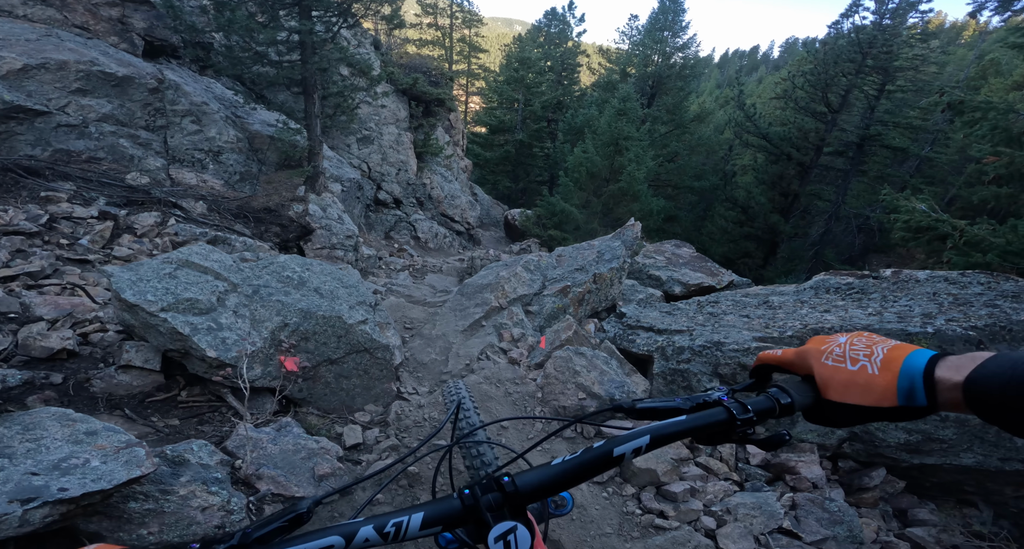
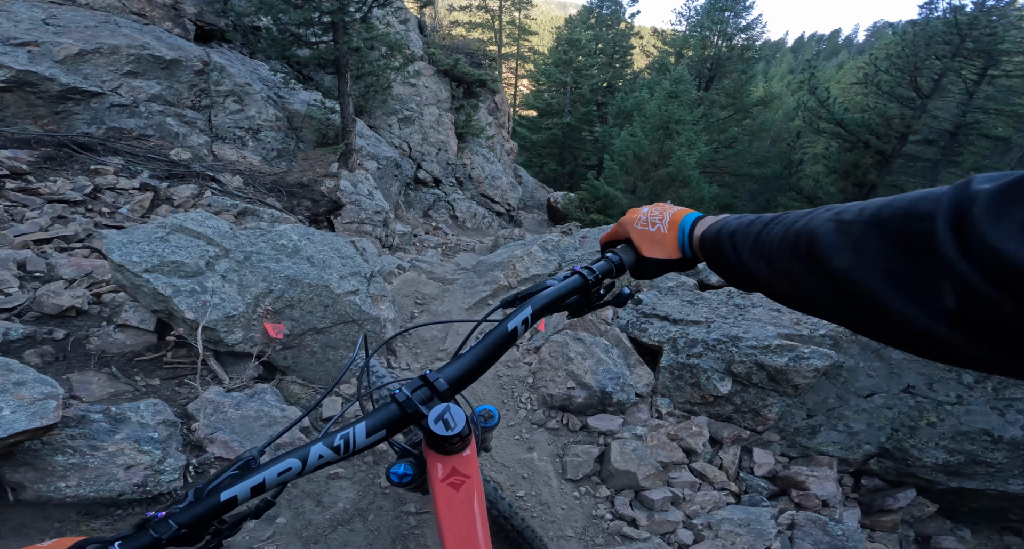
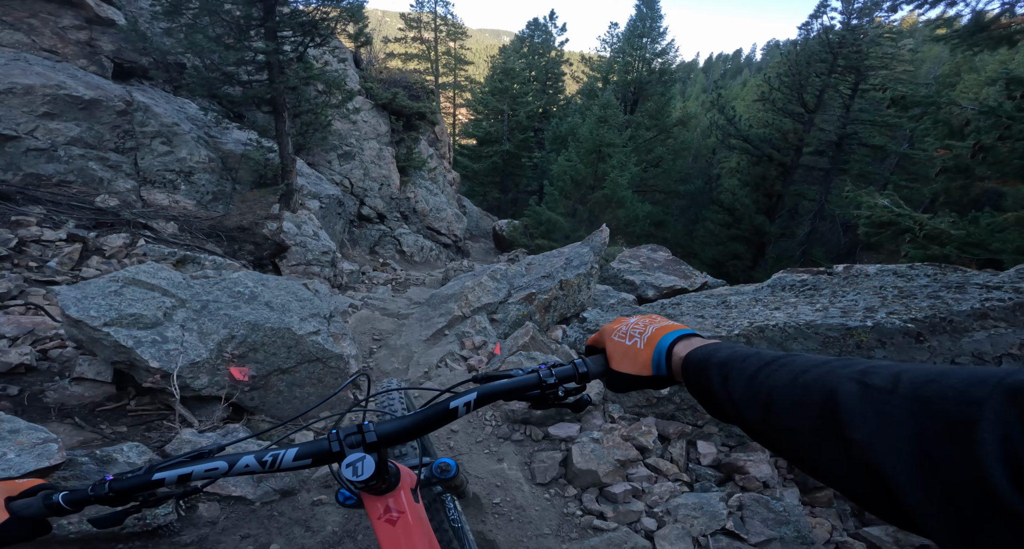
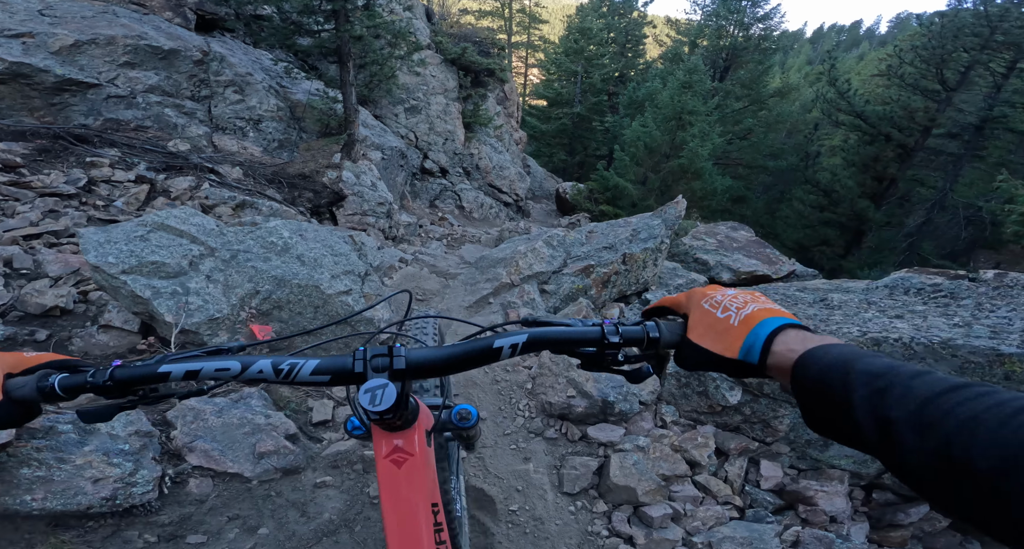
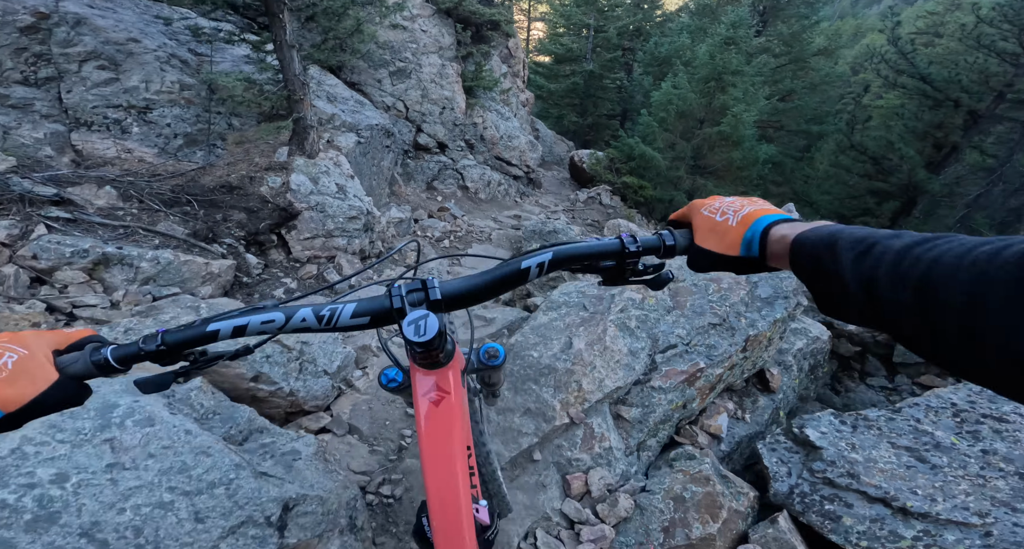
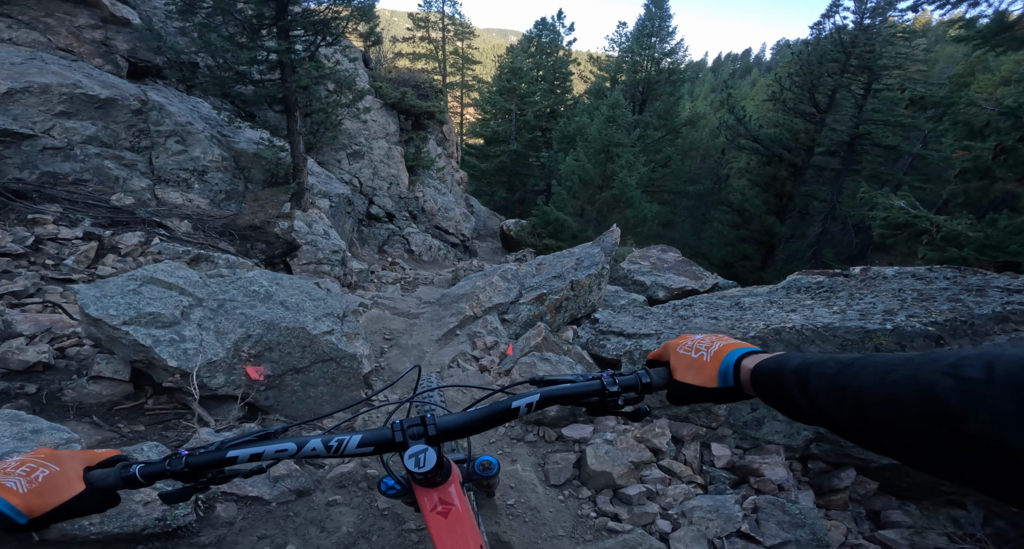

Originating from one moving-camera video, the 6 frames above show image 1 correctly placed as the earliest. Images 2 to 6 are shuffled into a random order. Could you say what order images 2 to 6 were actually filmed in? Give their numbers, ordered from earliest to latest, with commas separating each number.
3, 6, 2, 4, 5
